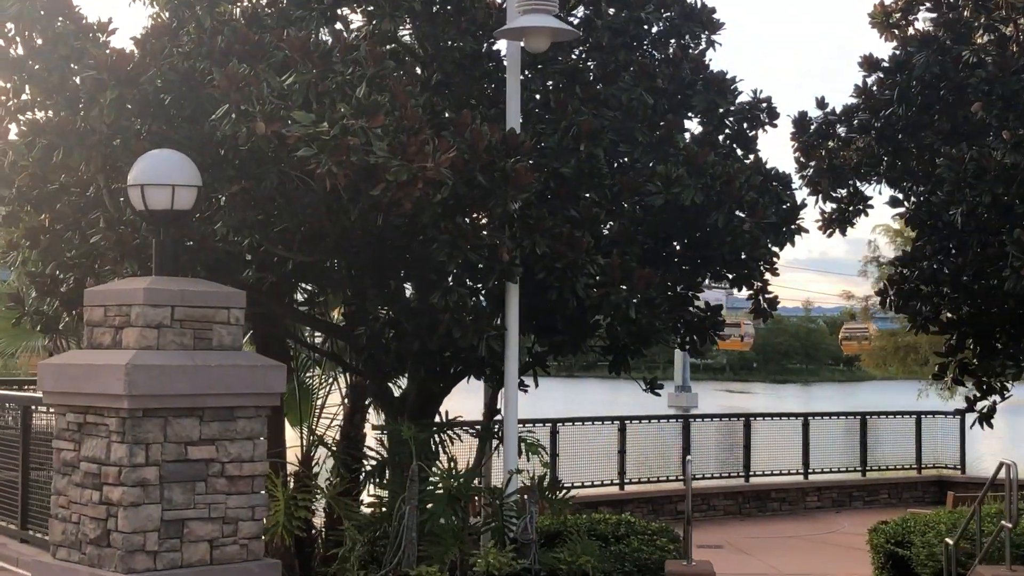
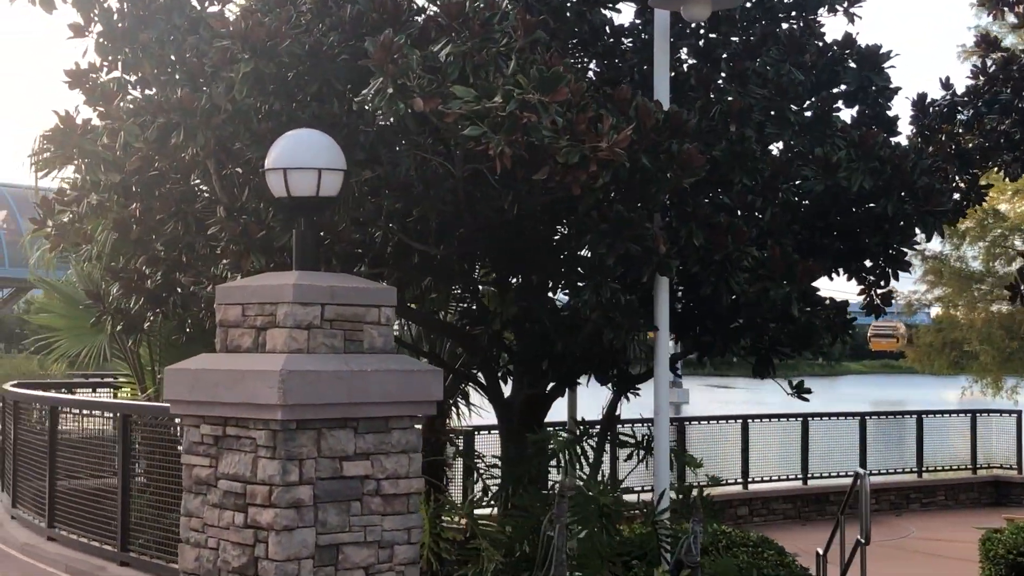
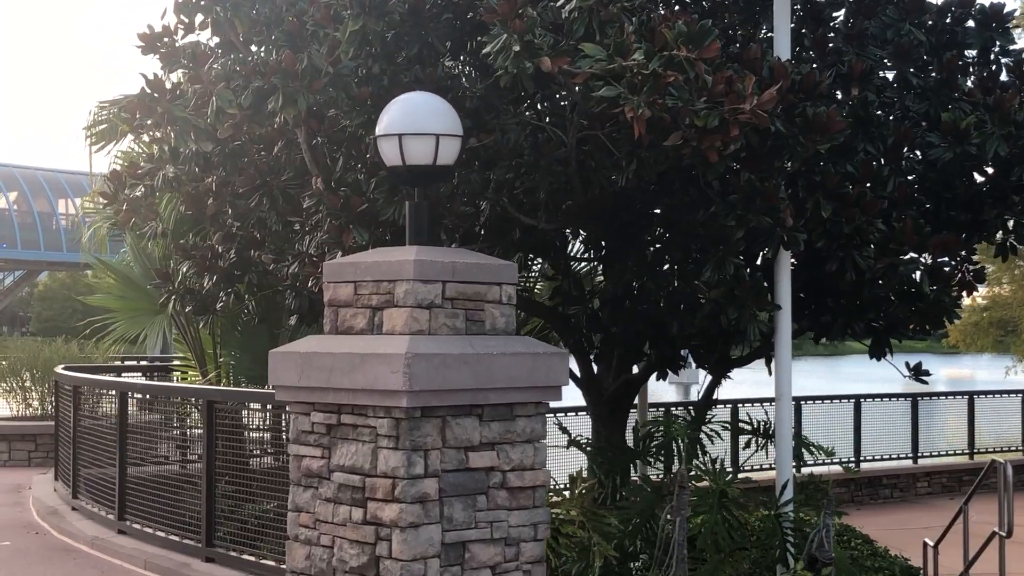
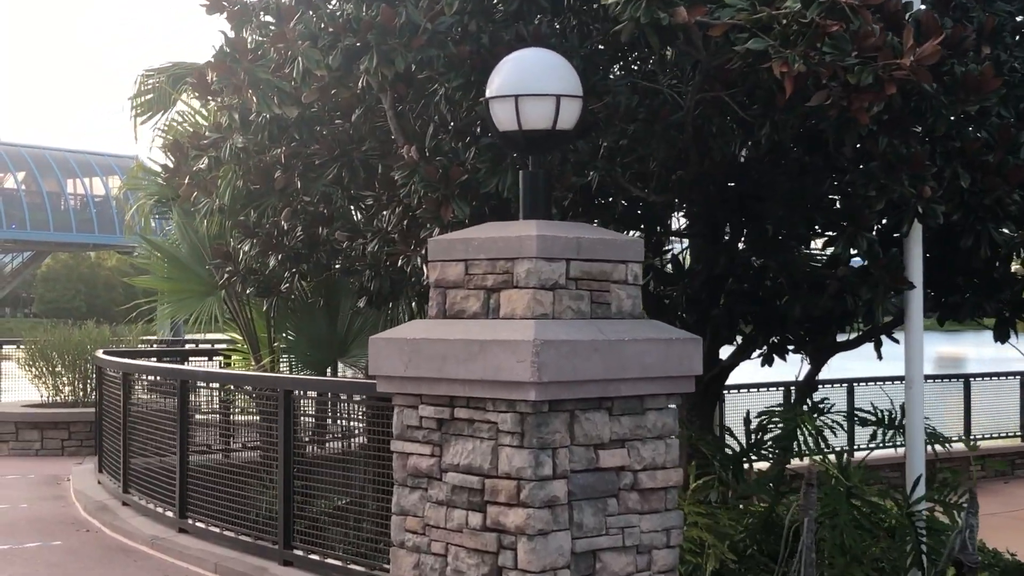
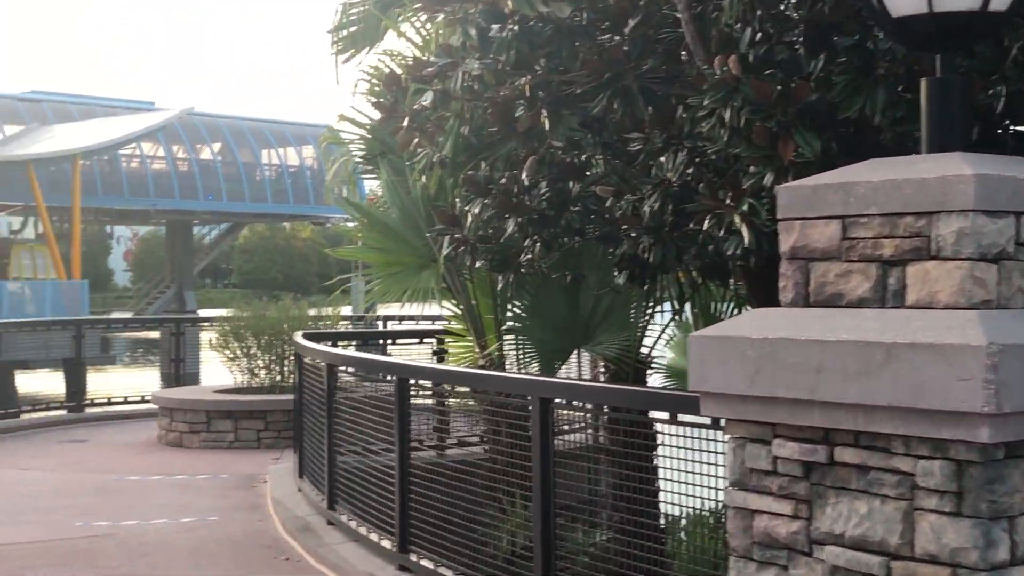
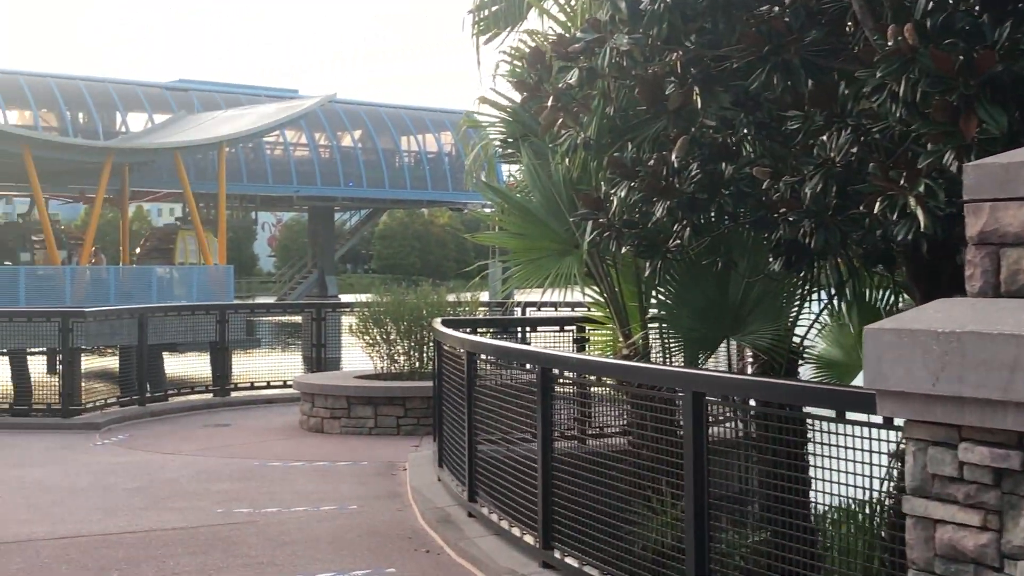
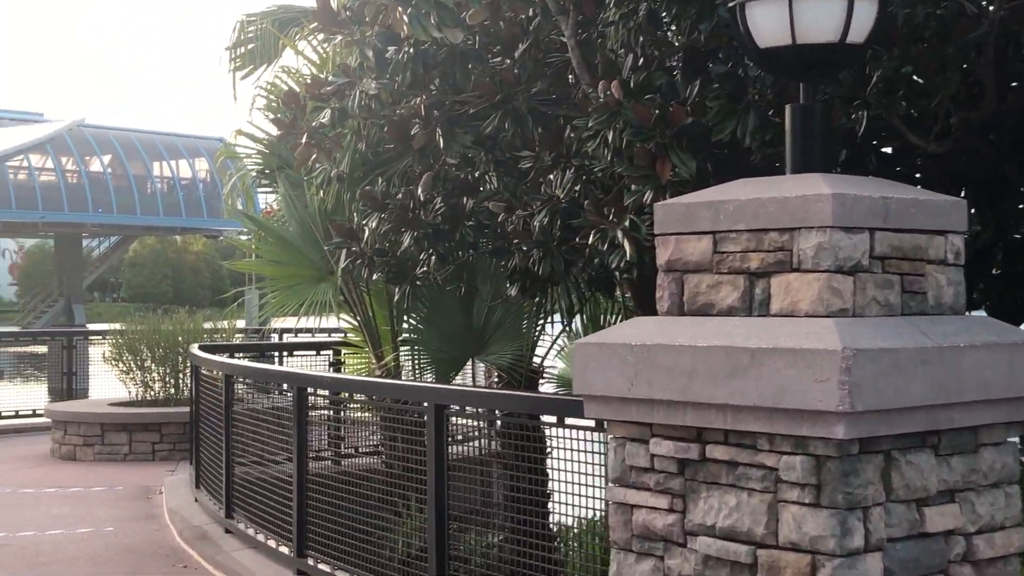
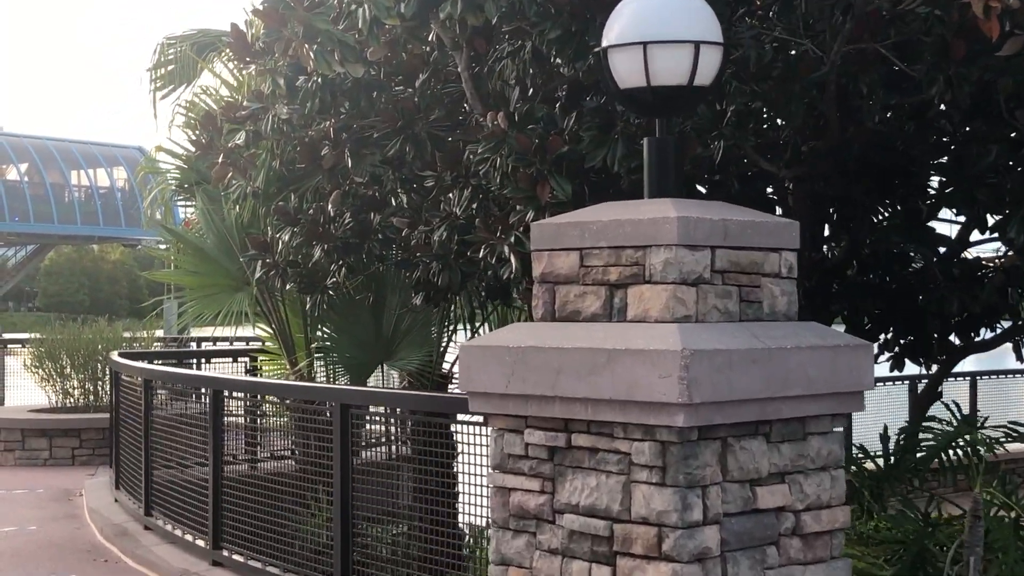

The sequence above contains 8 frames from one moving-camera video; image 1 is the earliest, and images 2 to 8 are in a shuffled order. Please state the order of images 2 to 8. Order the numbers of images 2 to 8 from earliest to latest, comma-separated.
2, 3, 4, 8, 7, 5, 6
